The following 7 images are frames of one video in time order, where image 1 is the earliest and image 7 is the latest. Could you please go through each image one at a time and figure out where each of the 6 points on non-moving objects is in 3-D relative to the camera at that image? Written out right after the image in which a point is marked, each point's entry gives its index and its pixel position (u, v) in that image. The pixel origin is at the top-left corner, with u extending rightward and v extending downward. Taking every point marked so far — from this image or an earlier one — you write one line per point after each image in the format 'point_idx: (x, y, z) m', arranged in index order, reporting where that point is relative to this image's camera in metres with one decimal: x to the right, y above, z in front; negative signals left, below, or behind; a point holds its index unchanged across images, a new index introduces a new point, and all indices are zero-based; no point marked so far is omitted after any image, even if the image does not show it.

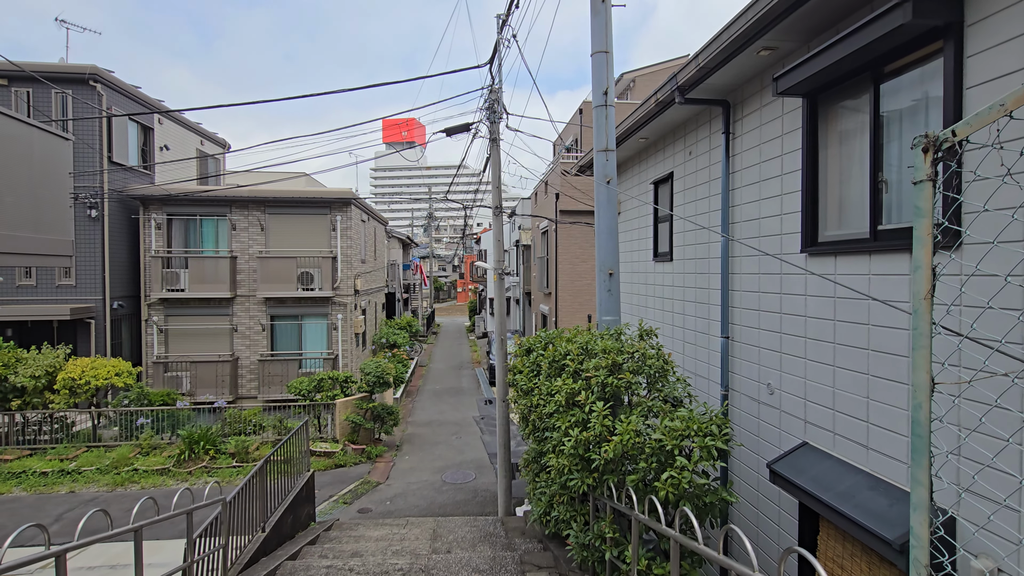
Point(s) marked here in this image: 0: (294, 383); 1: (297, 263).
0: (-4.4, -1.9, +10.3) m
1: (-5.5, +0.6, +13.2) m
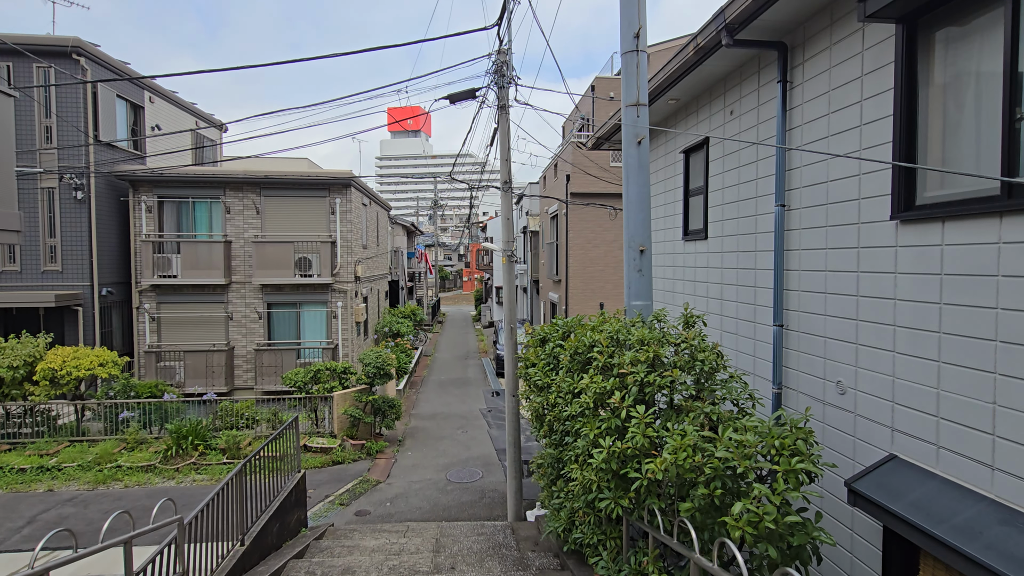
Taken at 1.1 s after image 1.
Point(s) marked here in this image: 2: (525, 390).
0: (-4.2, -1.6, +9.7) m
1: (-5.3, +1.0, +12.6) m
2: (+0.1, -1.0, +5.3) m
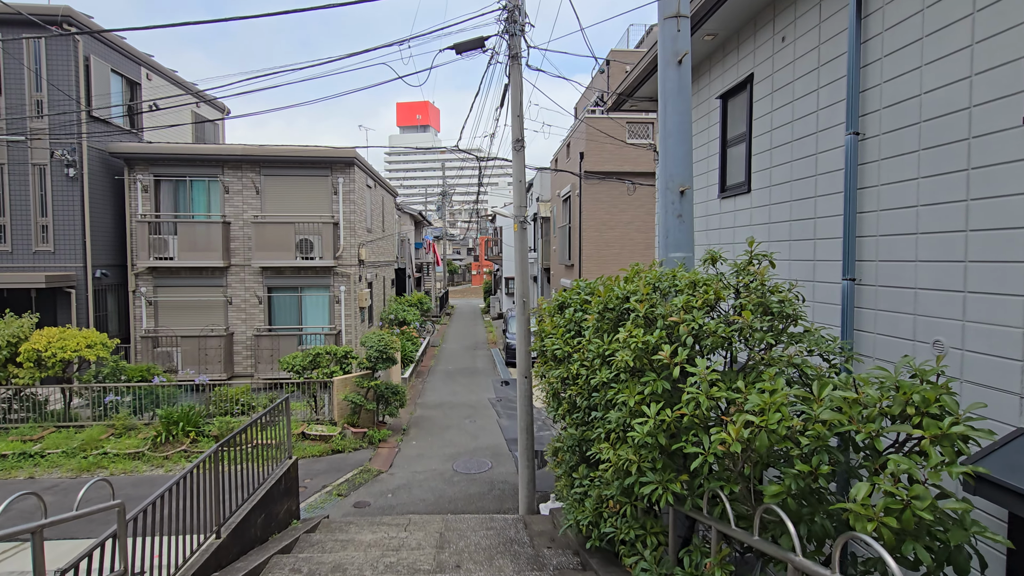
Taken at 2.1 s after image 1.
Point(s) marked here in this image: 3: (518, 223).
0: (-4.0, -1.2, +9.2) m
1: (-5.0, +1.4, +12.0) m
2: (+0.3, -0.7, +4.7) m
3: (+0.1, +0.8, +6.1) m
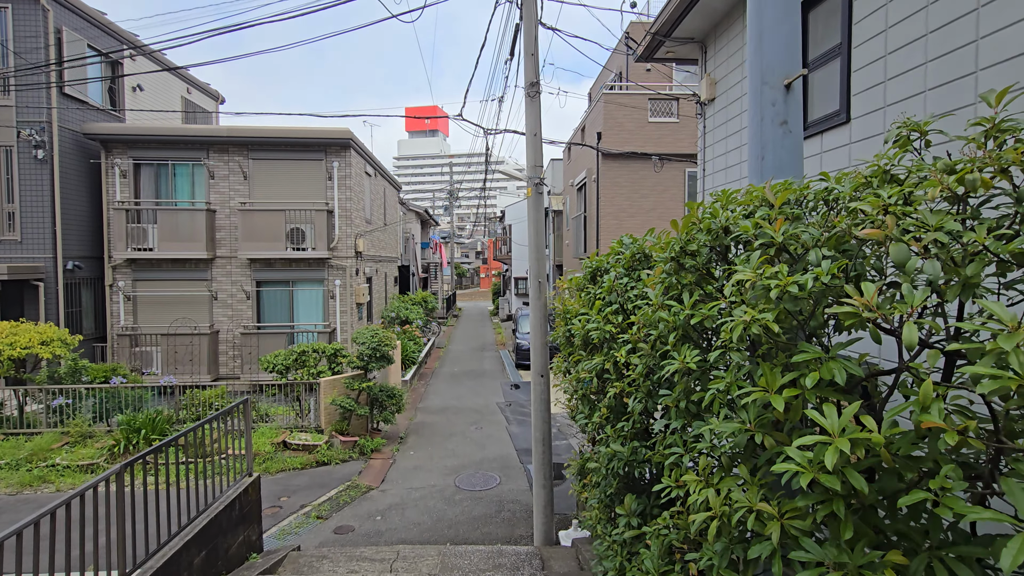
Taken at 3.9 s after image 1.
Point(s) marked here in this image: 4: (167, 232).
0: (-3.8, -1.1, +8.1) m
1: (-4.8, +1.5, +11.0) m
2: (+0.4, -0.5, +3.6) m
3: (+0.2, +1.0, +5.0) m
4: (-7.1, +1.2, +10.7) m
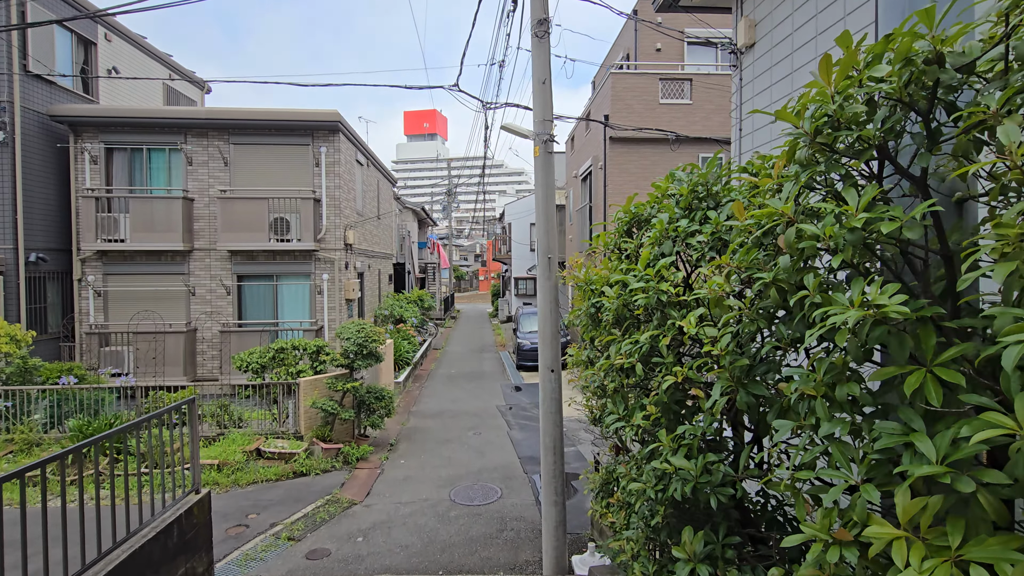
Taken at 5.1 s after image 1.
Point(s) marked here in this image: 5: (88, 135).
0: (-3.8, -0.9, +7.3) m
1: (-4.8, +1.6, +10.2) m
2: (+0.4, -0.3, +2.8) m
3: (+0.2, +1.1, +4.2) m
4: (-7.1, +1.3, +9.9) m
5: (-8.2, +3.0, +10.1) m
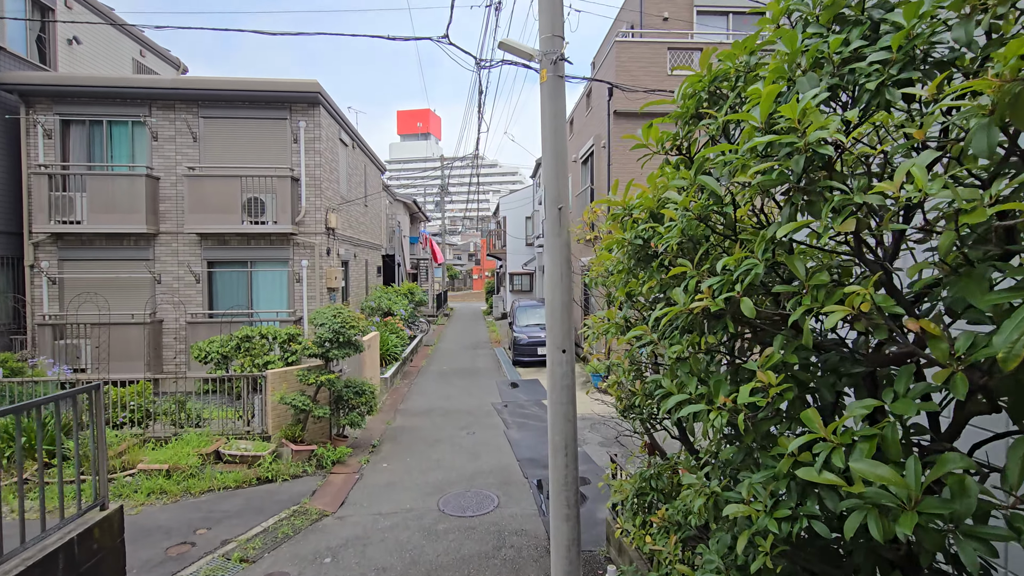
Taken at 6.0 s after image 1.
0: (-3.8, -0.7, +6.4) m
1: (-4.8, +1.8, +9.3) m
2: (+0.4, 0.0, +2.0) m
3: (+0.2, +1.4, +3.3) m
4: (-7.2, +1.5, +9.0) m
5: (-8.3, +3.2, +9.2) m
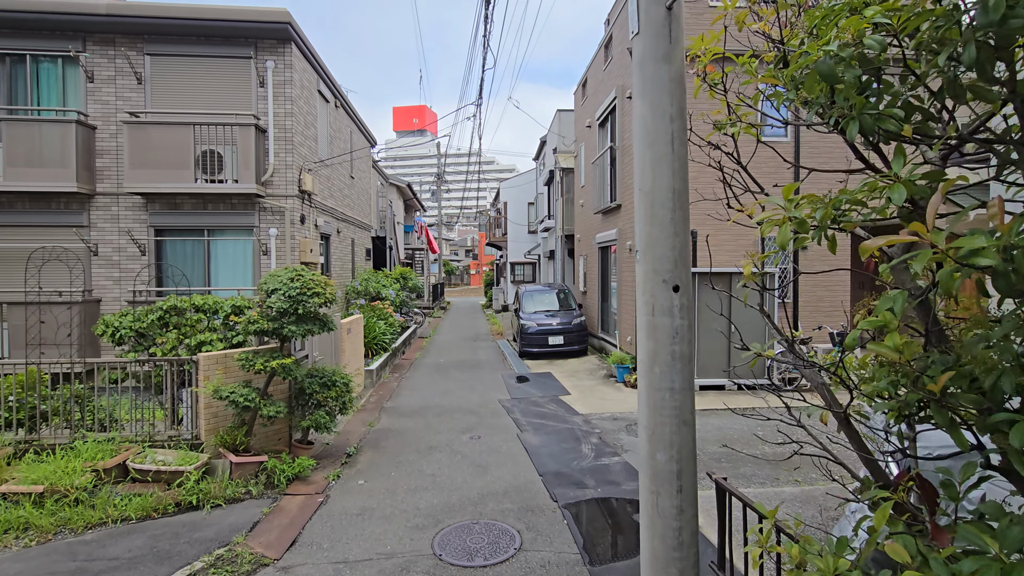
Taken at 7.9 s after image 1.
0: (-3.7, -0.3, +4.8) m
1: (-4.7, +2.2, +7.7) m
2: (+0.6, +0.4, +0.4) m
3: (+0.4, +1.8, +1.7) m
4: (-7.0, +1.9, +7.4) m
5: (-8.1, +3.6, +7.5) m
